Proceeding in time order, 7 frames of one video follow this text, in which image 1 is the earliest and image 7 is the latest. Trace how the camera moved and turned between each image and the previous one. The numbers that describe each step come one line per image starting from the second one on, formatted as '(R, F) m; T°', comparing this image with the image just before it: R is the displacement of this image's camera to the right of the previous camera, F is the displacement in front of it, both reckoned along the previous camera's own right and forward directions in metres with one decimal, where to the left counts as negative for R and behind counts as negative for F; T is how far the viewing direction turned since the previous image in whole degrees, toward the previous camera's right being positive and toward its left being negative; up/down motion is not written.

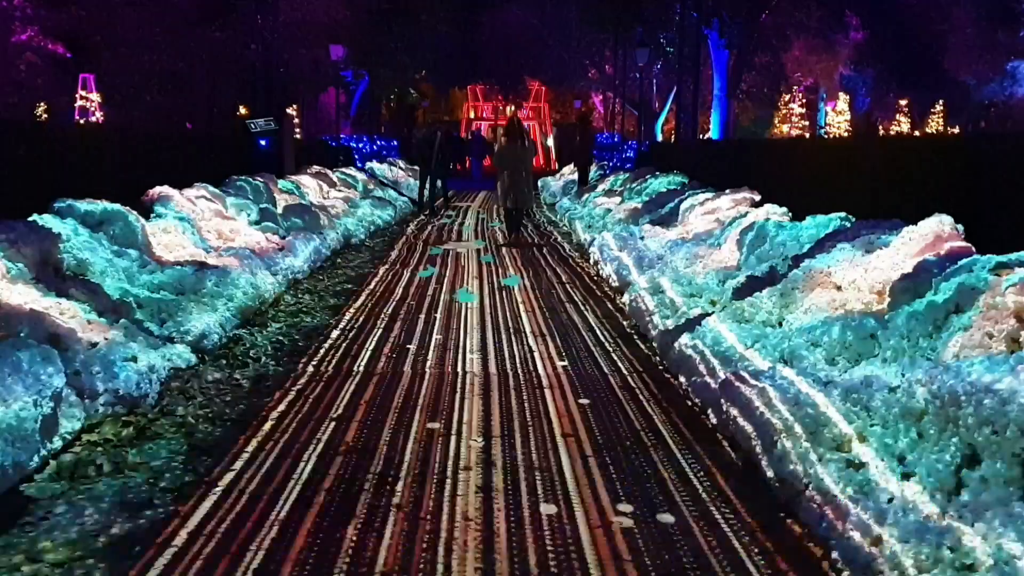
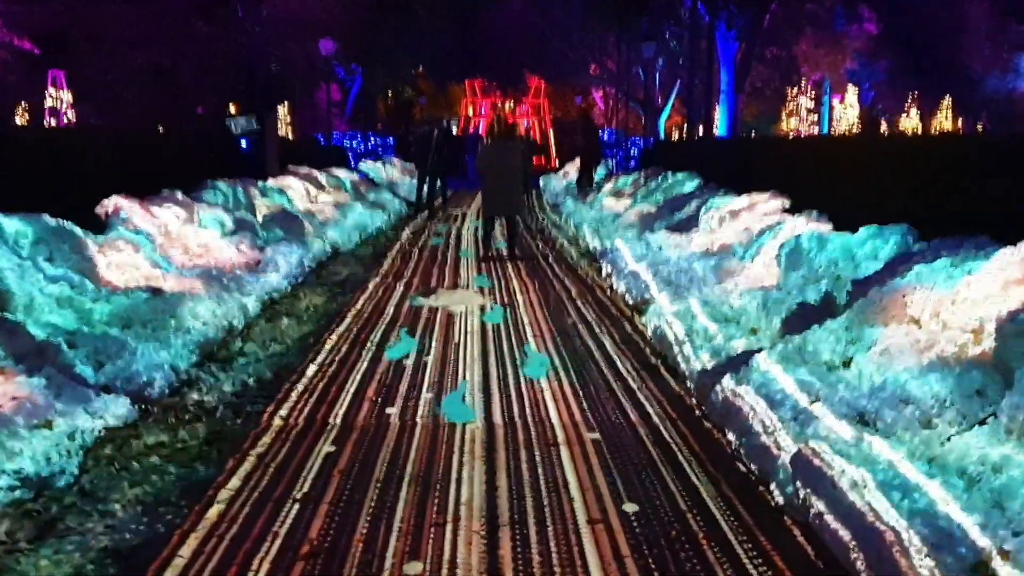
(-0.1, +1.3) m; 0°
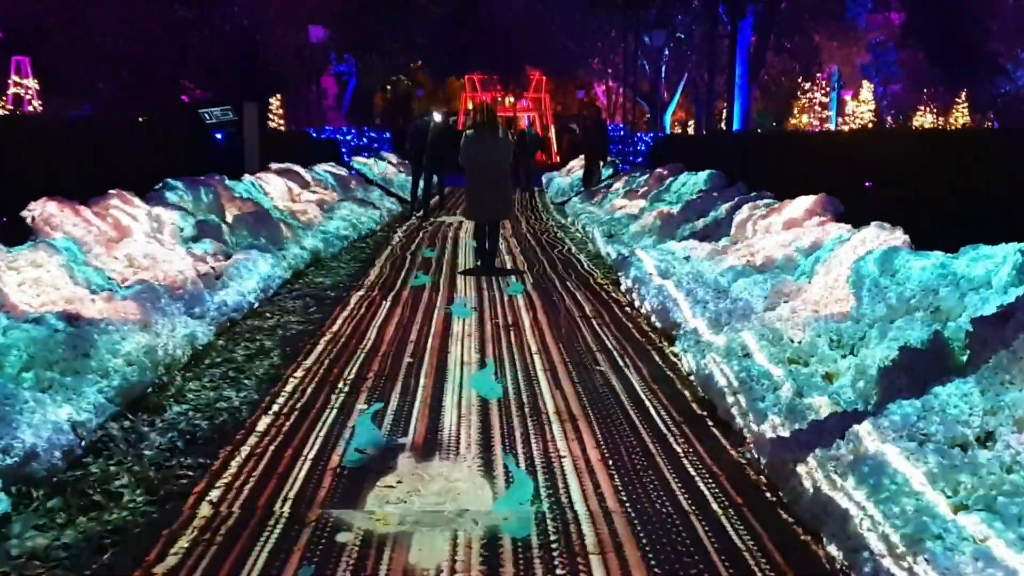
(-0.1, +1.6) m; 0°
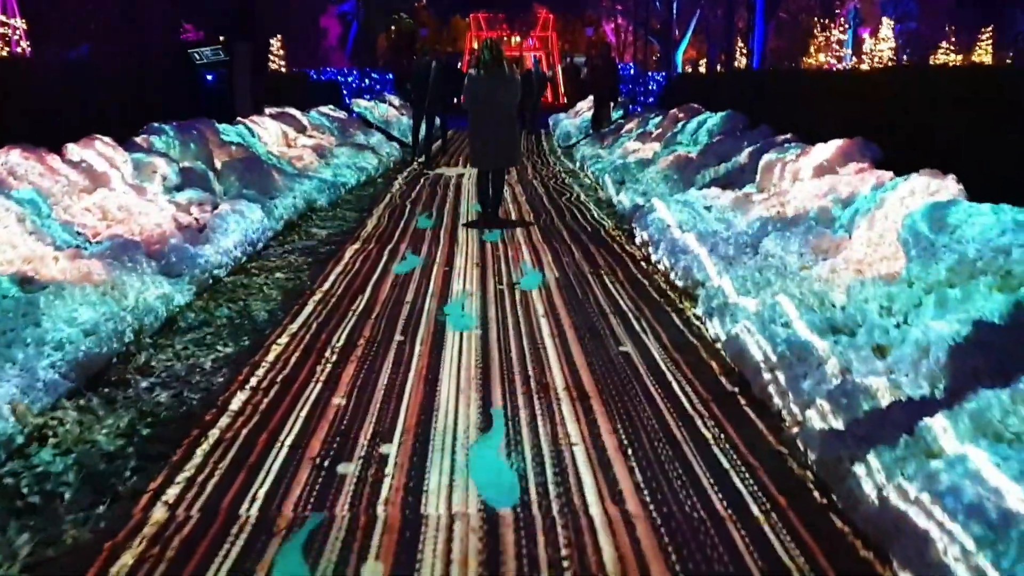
(0.0, +0.7) m; 0°
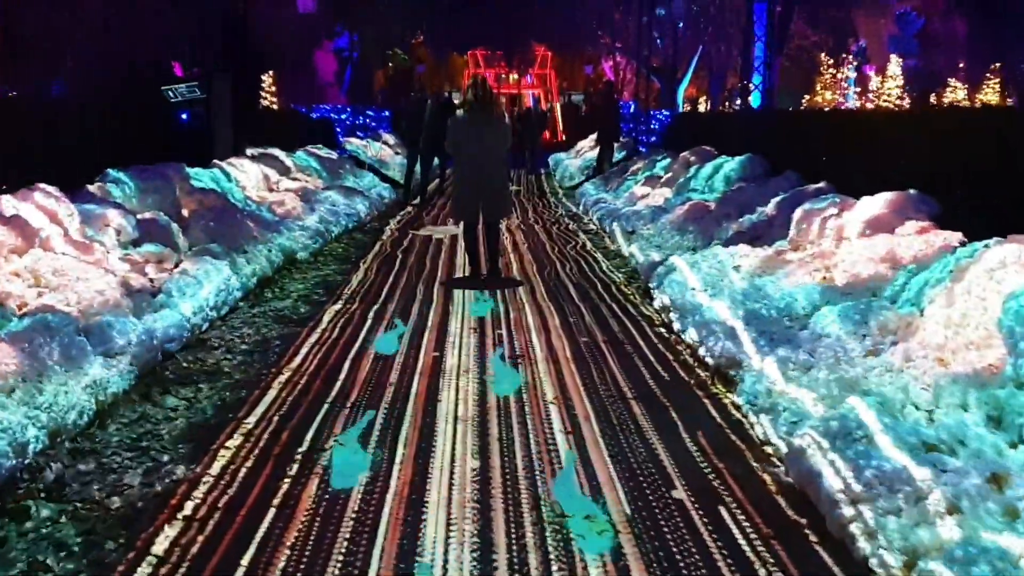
(0.0, +1.2) m; 0°
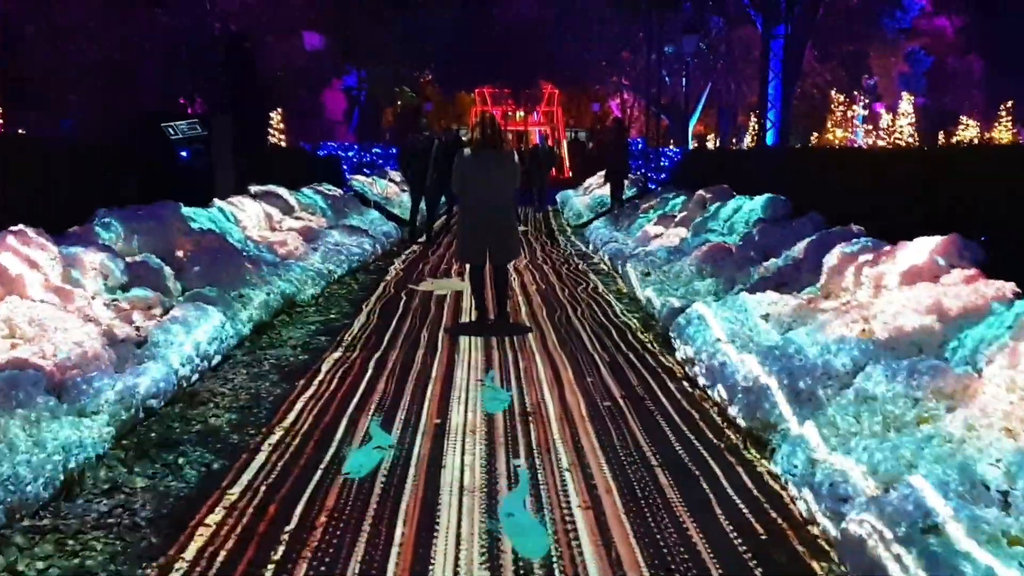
(0.0, +0.5) m; 0°
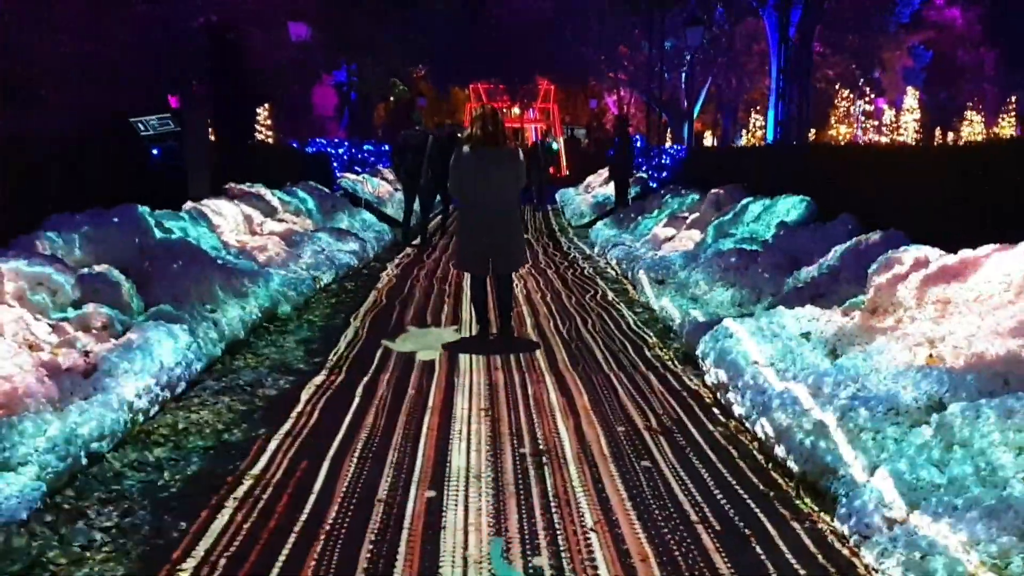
(-0.1, +0.9) m; 0°
